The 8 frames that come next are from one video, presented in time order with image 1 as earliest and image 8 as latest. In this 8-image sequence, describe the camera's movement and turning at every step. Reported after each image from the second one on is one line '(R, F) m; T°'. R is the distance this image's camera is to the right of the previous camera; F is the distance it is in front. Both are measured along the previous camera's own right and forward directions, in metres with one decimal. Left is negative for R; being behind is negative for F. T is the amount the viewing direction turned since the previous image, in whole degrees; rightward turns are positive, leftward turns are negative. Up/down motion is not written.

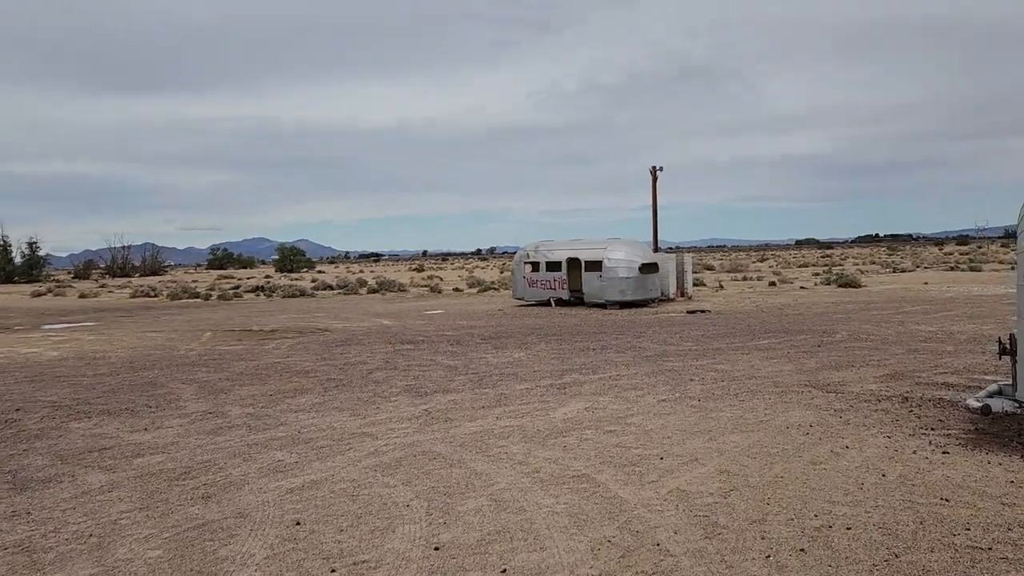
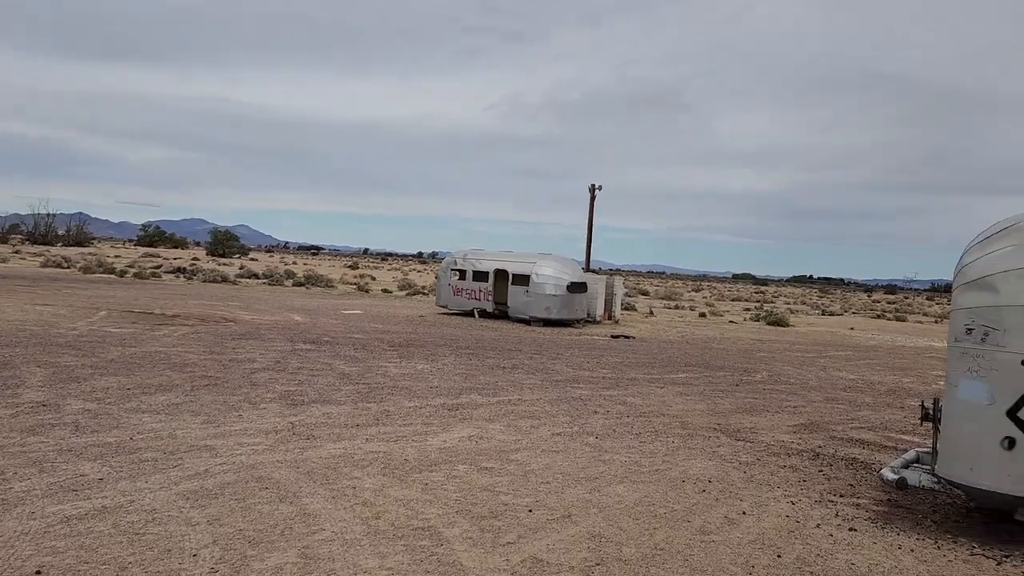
(+0.5, +1.0) m; +4°
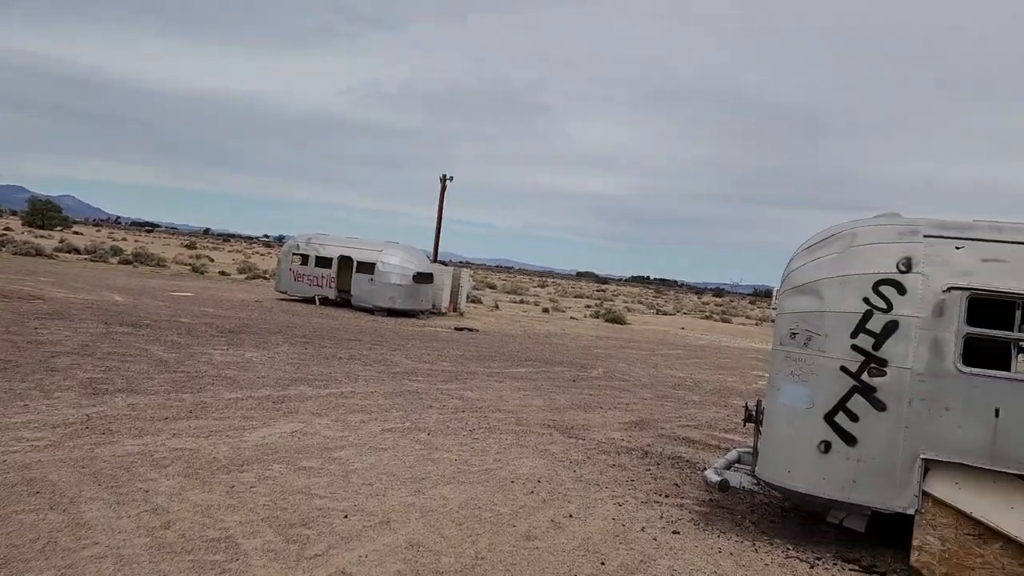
(+0.2, +0.4) m; +10°
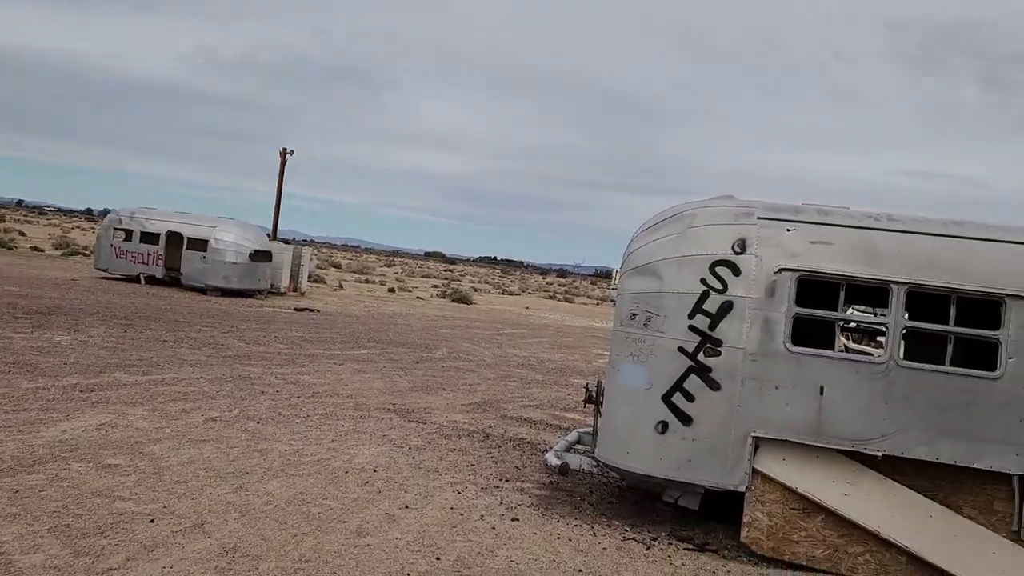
(+0.1, +0.3) m; +10°
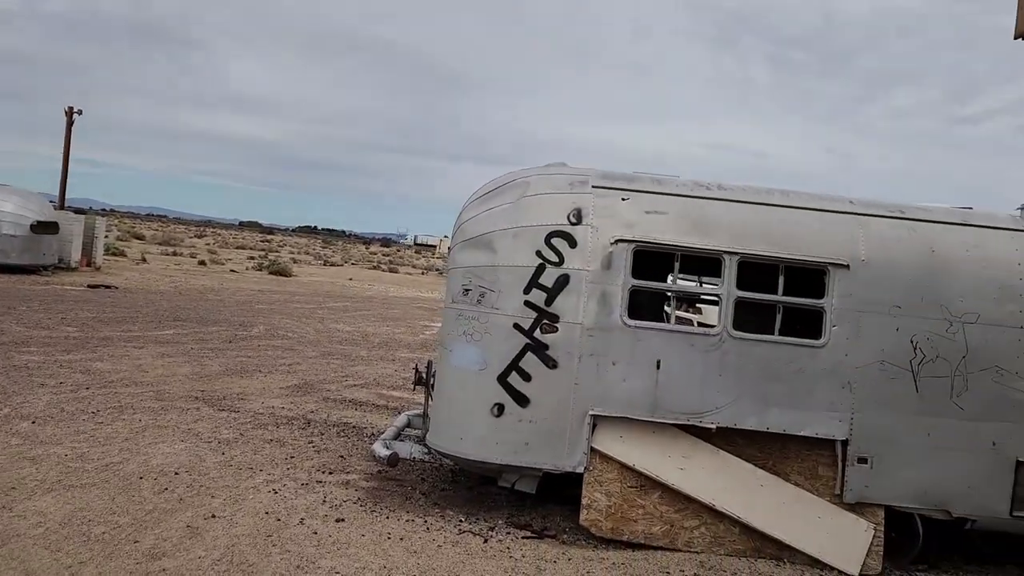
(0.0, +0.5) m; +12°
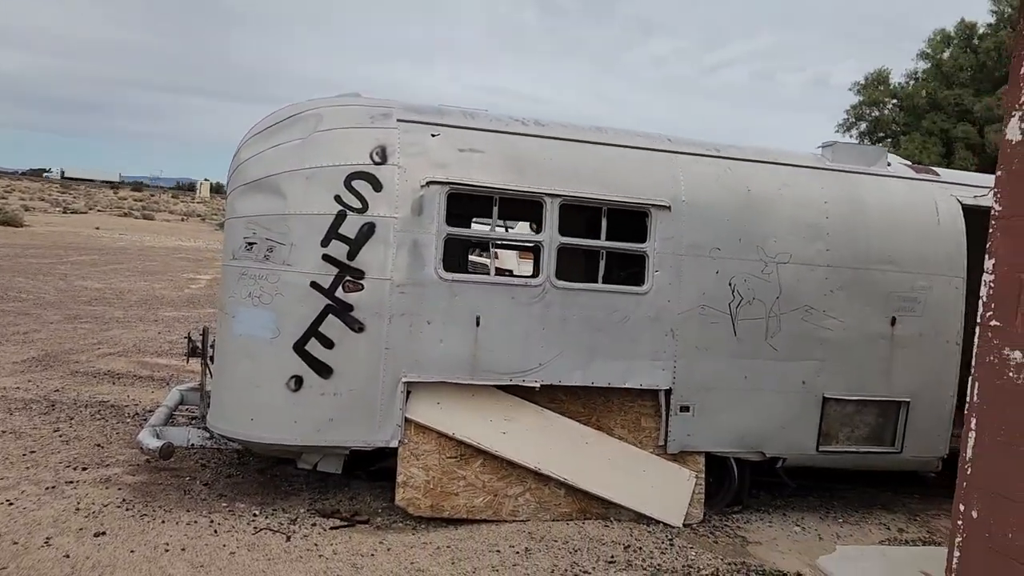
(-0.1, +0.7) m; +15°
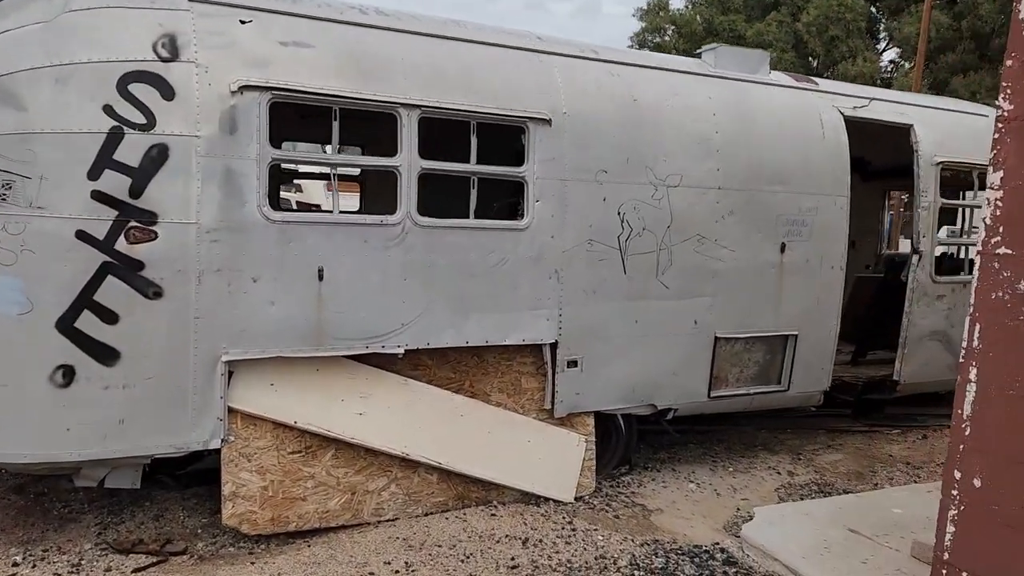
(-0.3, +1.1) m; +14°
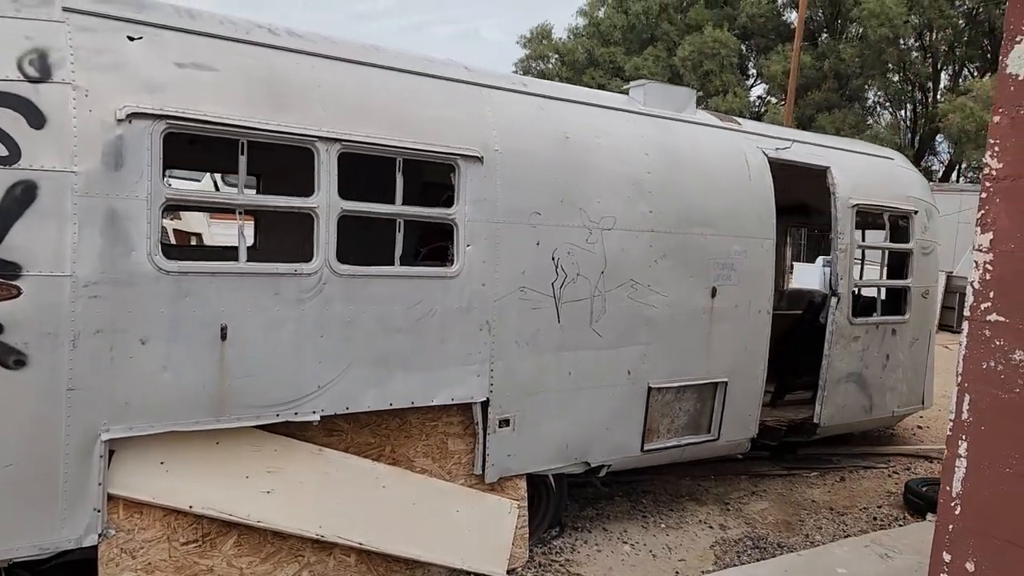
(-0.2, +0.4) m; +8°
